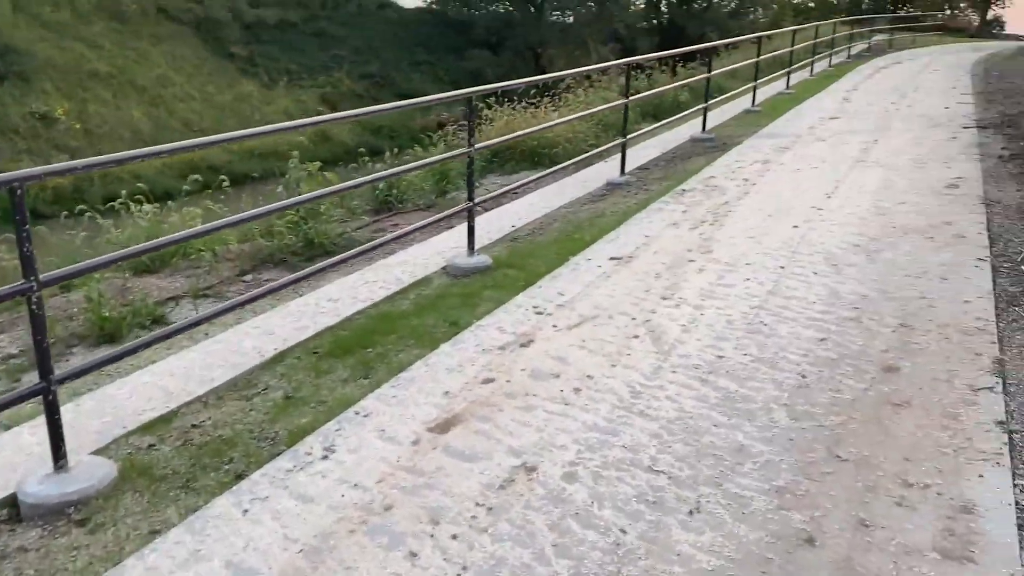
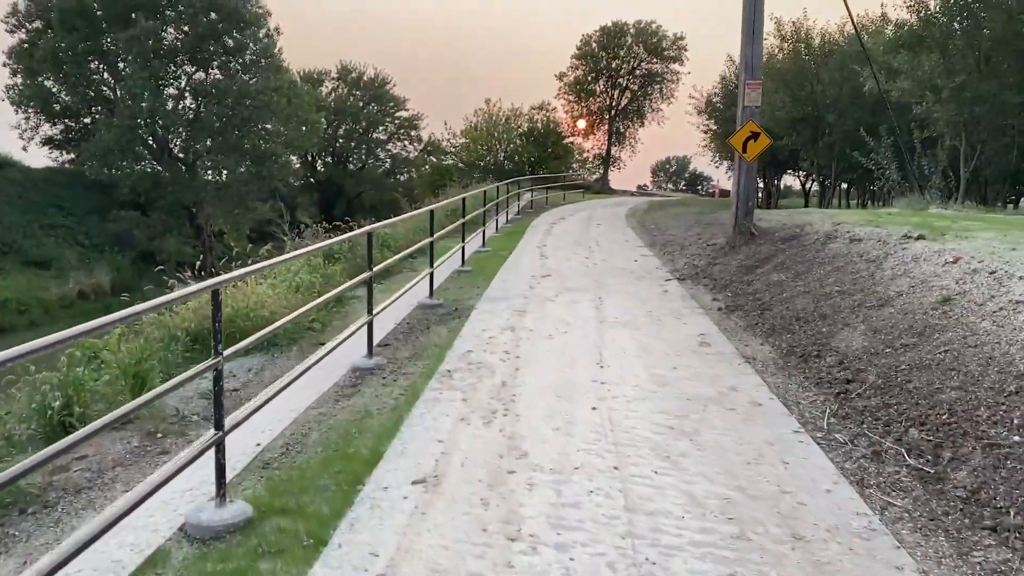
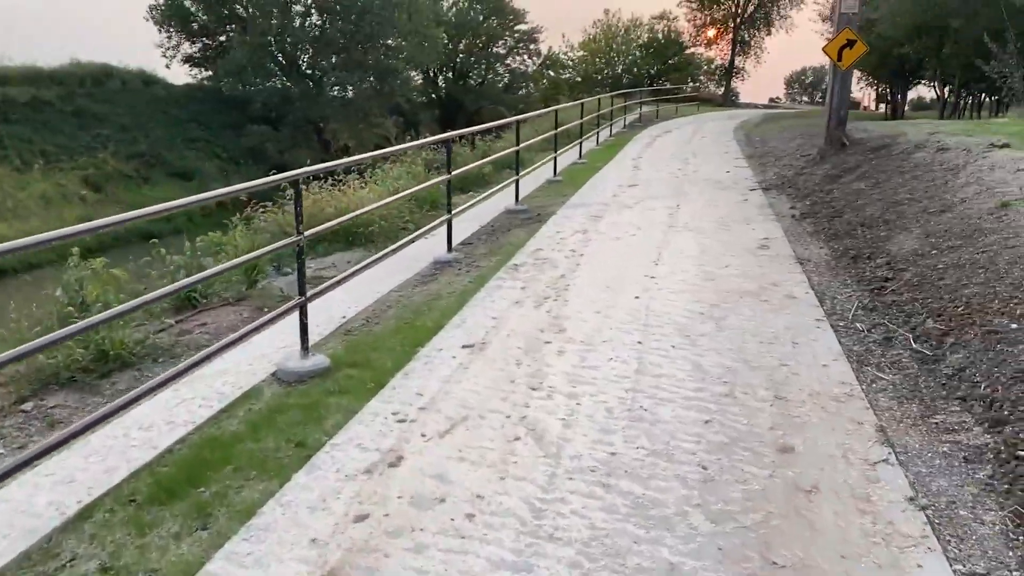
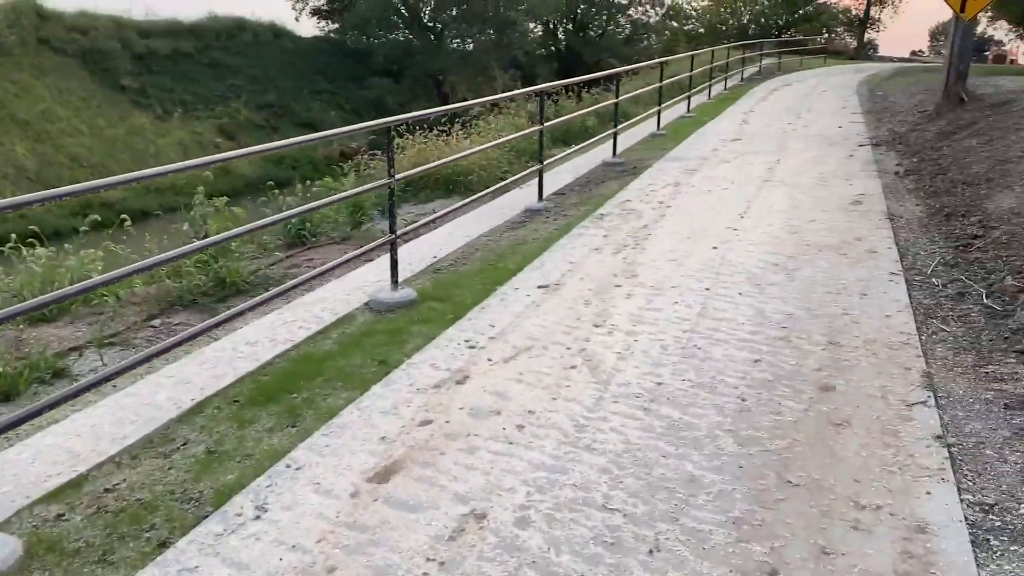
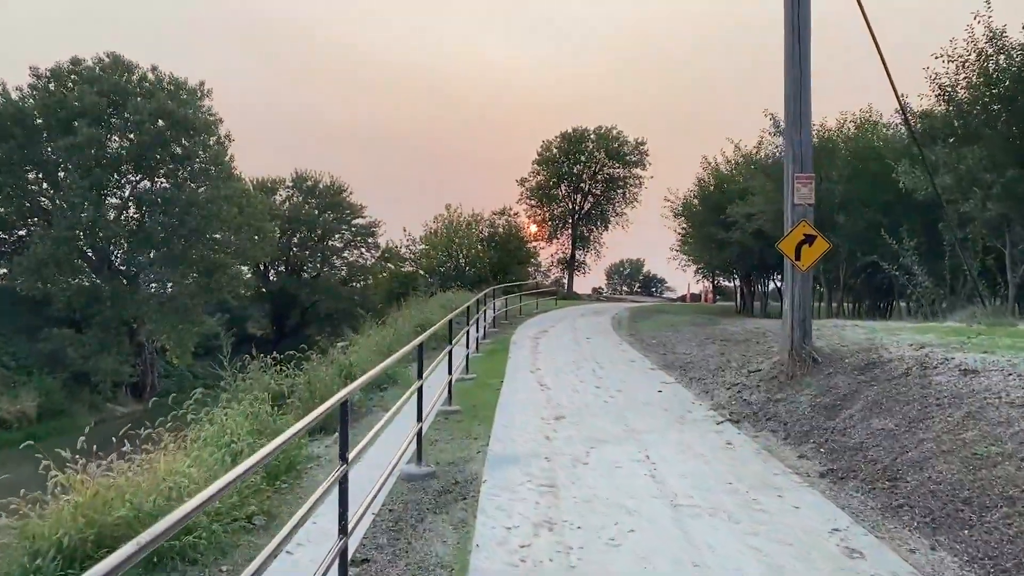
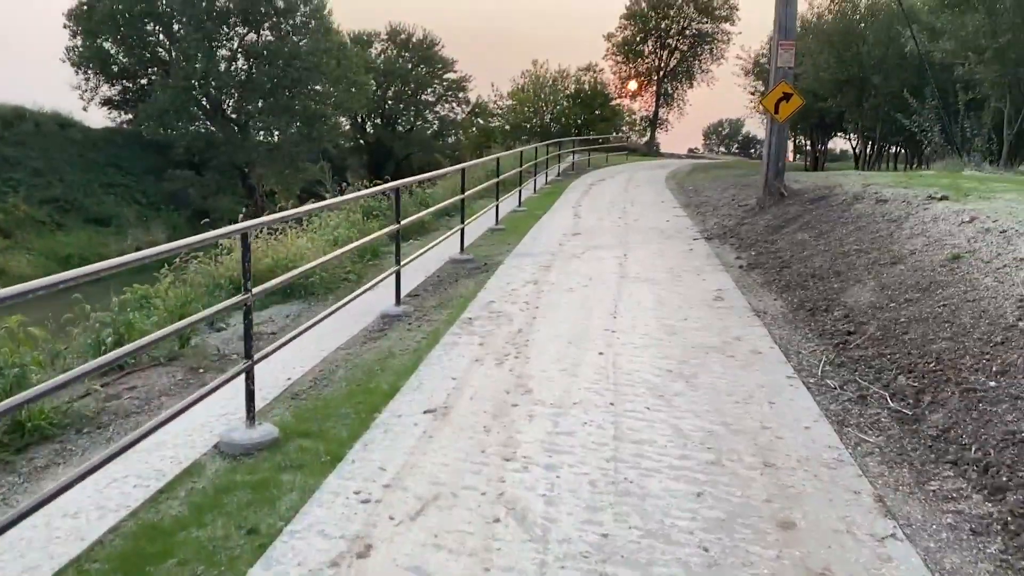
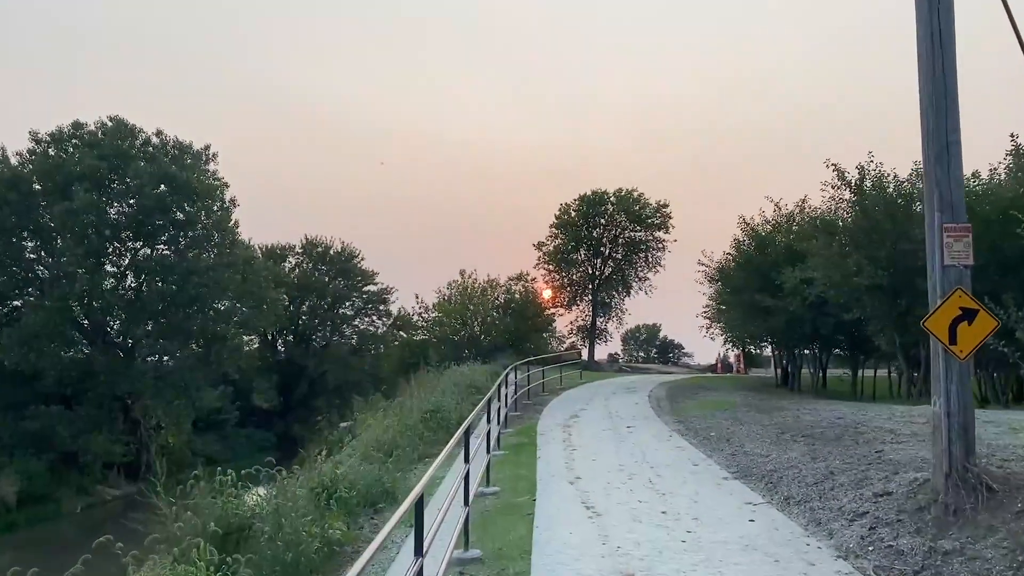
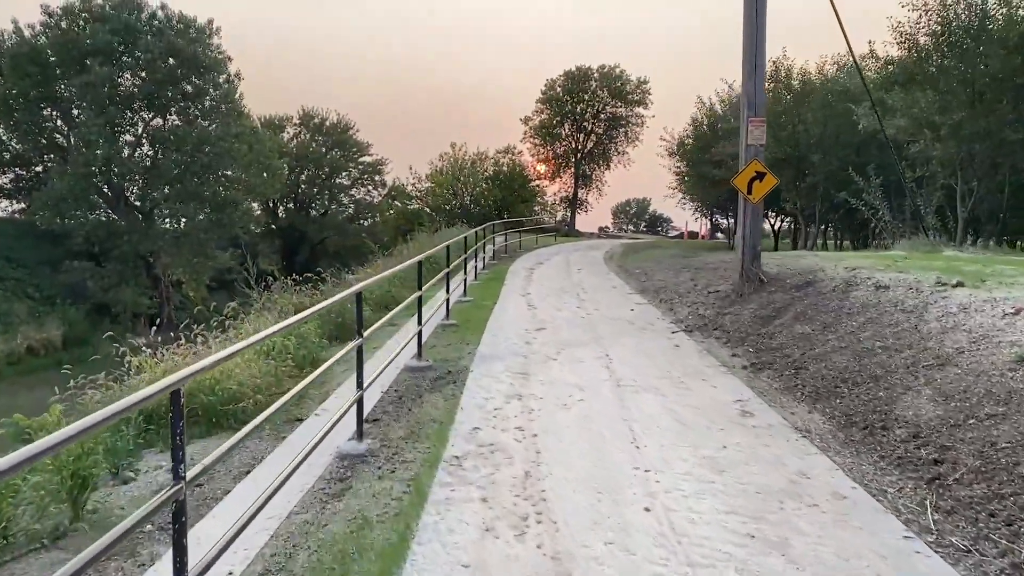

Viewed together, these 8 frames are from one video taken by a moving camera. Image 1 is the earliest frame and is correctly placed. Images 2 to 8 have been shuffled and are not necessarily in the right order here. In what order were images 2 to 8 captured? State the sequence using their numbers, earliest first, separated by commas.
4, 3, 6, 2, 8, 5, 7
